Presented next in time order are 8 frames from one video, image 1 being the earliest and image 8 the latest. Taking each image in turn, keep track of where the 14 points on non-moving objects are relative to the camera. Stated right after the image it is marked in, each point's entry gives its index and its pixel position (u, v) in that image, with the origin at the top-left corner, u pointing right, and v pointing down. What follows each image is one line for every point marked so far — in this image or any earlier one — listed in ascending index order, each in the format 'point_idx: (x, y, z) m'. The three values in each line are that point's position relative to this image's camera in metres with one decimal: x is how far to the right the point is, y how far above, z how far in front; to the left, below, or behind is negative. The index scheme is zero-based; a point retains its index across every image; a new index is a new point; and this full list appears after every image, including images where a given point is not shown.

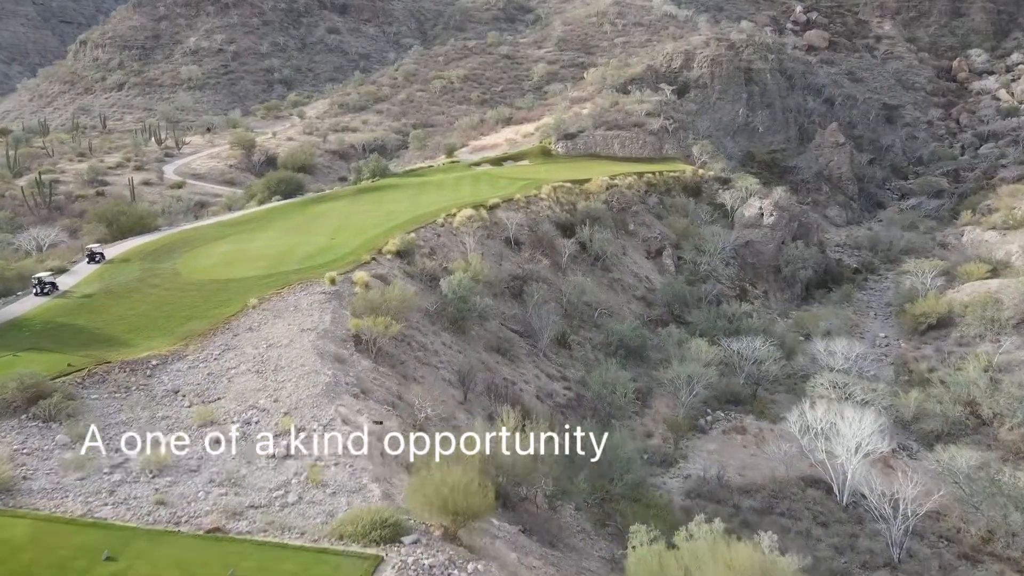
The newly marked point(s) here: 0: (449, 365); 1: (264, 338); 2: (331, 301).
0: (-1.7, -2.1, +19.6) m
1: (-5.5, -1.2, +16.1) m
2: (-4.6, -0.4, +18.7) m
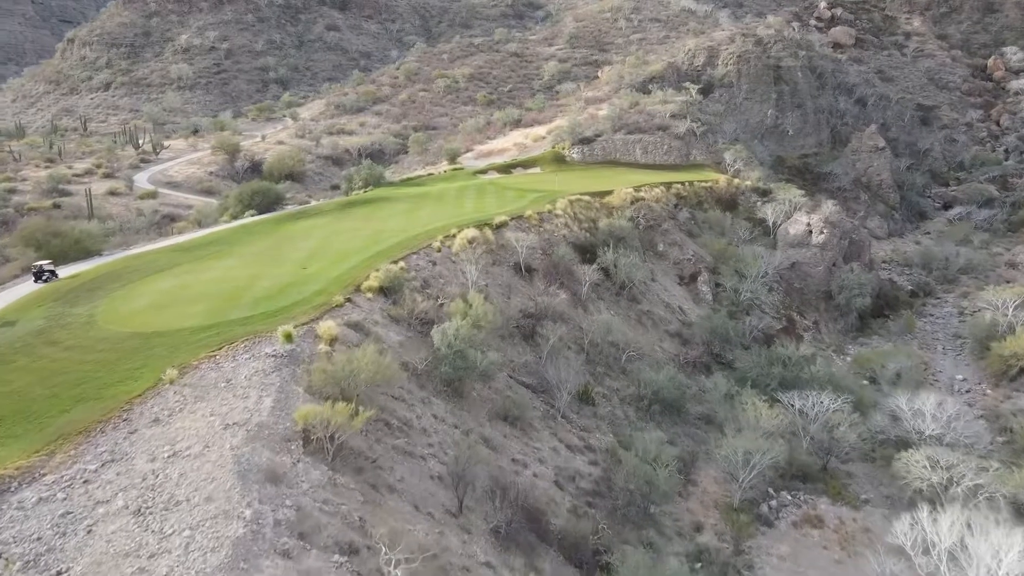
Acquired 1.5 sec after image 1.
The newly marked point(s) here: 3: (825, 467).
0: (-1.5, -3.3, +14.7) m
1: (-5.3, -2.4, +11.3) m
2: (-4.4, -1.6, +13.8) m
3: (+8.5, -4.9, +19.9) m
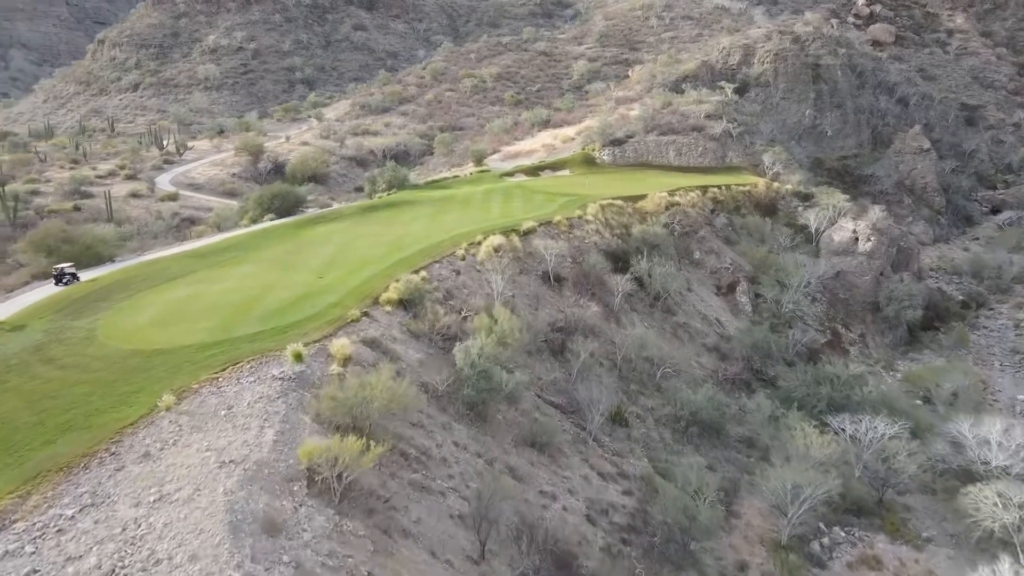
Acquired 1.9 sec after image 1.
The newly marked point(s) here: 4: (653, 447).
0: (-1.0, -3.7, +13.4) m
1: (-4.9, -2.7, +10.1) m
2: (-3.9, -1.9, +12.6) m
3: (+9.2, -5.3, +18.2) m
4: (+3.8, -4.2, +19.6) m
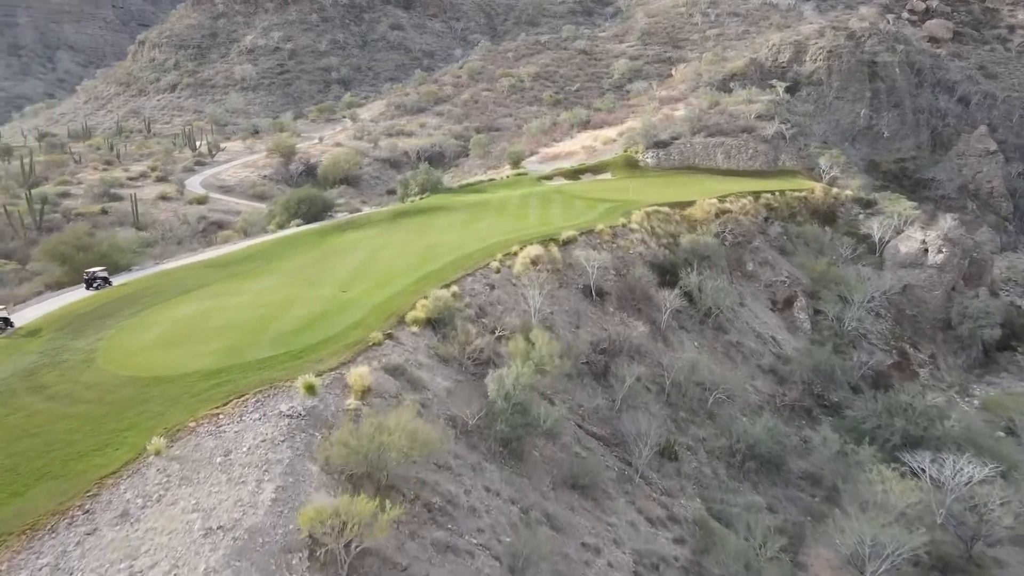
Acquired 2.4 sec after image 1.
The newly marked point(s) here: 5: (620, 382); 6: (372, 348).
0: (-0.3, -4.1, +11.7) m
1: (-4.5, -3.0, +8.6) m
2: (-3.3, -2.3, +11.0) m
3: (+10.0, -5.8, +16.0) m
4: (+4.7, -4.7, +17.6) m
5: (+2.8, -2.4, +18.9) m
6: (-2.9, -1.2, +15.0) m
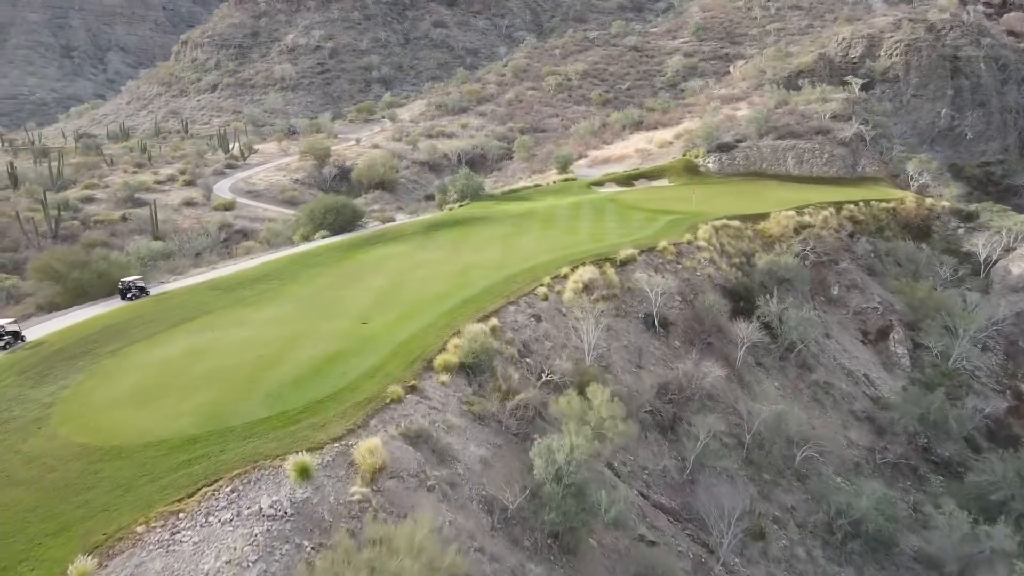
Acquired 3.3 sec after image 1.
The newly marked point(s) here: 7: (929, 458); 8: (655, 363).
0: (+0.3, -4.8, +8.6) m
1: (-4.0, -3.7, +5.7) m
2: (-2.7, -3.0, +8.1) m
3: (+10.8, -6.7, +12.3) m
4: (+5.6, -5.5, +14.2) m
5: (+3.8, -3.2, +15.6) m
6: (-2.0, -1.9, +12.0) m
7: (+10.5, -4.3, +18.5) m
8: (+3.4, -1.8, +17.6) m
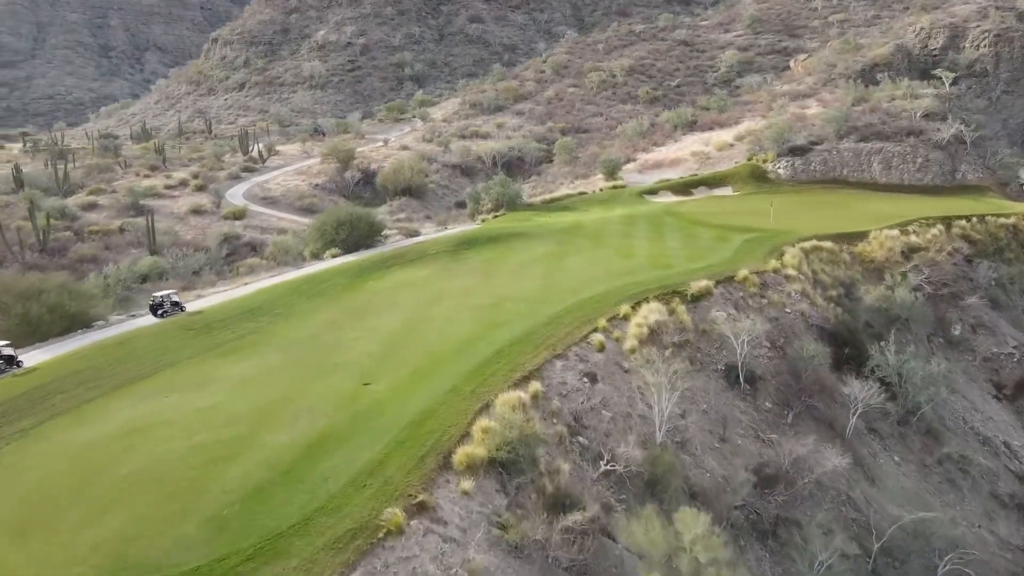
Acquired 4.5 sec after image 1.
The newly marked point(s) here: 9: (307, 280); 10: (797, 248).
0: (+0.7, -5.7, +4.6) m
1: (-3.7, -4.6, +1.9) m
2: (-2.3, -3.9, +4.2) m
3: (+11.3, -7.7, +7.8) m
4: (+6.3, -6.5, +10.0) m
5: (+4.6, -4.1, +11.4) m
6: (-1.4, -2.8, +8.1) m
7: (+11.3, -5.3, +14.0) m
8: (+4.3, -2.7, +13.4) m
9: (-5.4, +0.2, +19.0) m
10: (+7.5, +1.1, +19.3) m
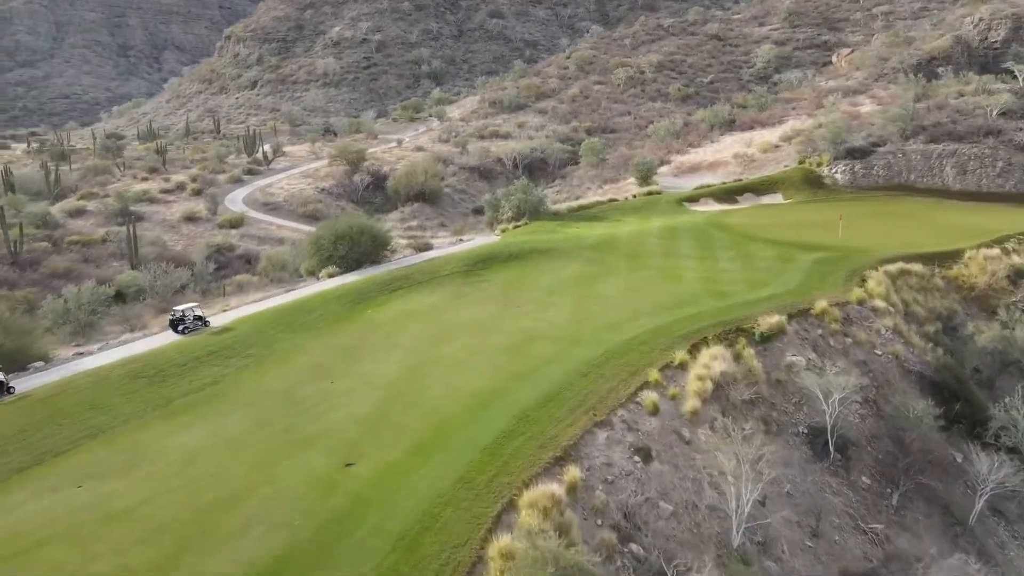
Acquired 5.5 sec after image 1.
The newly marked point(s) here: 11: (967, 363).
0: (+0.8, -6.4, +1.5) m
1: (-3.6, -5.2, -1.1) m
2: (-2.1, -4.5, +1.2) m
3: (+11.5, -8.4, +4.4) m
4: (+6.5, -7.2, +6.7) m
5: (+4.9, -4.8, +8.2) m
6: (-1.2, -3.5, +5.0) m
7: (+11.7, -6.0, +10.6) m
8: (+4.6, -3.4, +10.2) m
9: (-4.9, -0.4, +16.0) m
10: (+8.1, +0.4, +16.0) m
11: (+8.6, -1.4, +13.8) m
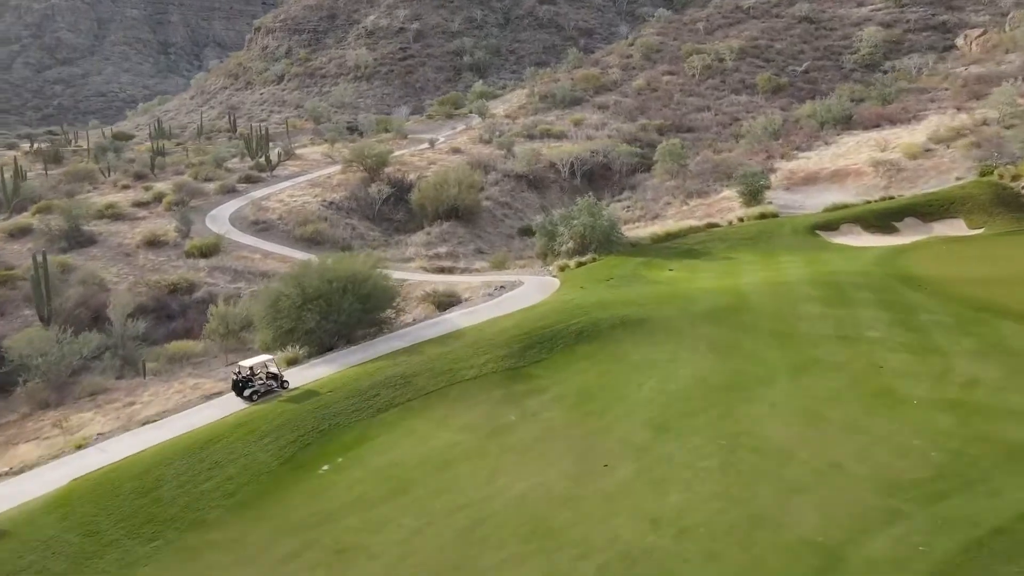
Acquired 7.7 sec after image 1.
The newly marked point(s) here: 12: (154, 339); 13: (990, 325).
0: (+0.8, -8.0, -6.2) m
1: (-3.8, -6.8, -8.4) m
2: (-2.1, -6.1, -6.3) m
3: (+11.7, -10.2, -3.9) m
4: (+6.8, -8.9, -1.3) m
5: (+5.3, -6.5, +0.3) m
6: (-0.9, -5.1, -2.5) m
7: (+12.2, -7.8, +2.3) m
8: (+5.2, -5.1, +2.3) m
9: (-3.9, -2.0, +8.7) m
10: (+9.0, -1.3, +7.9) m
11: (+9.4, -3.2, +5.6) m
12: (-8.1, -0.8, +17.2) m
13: (+7.3, -0.6, +11.0) m
